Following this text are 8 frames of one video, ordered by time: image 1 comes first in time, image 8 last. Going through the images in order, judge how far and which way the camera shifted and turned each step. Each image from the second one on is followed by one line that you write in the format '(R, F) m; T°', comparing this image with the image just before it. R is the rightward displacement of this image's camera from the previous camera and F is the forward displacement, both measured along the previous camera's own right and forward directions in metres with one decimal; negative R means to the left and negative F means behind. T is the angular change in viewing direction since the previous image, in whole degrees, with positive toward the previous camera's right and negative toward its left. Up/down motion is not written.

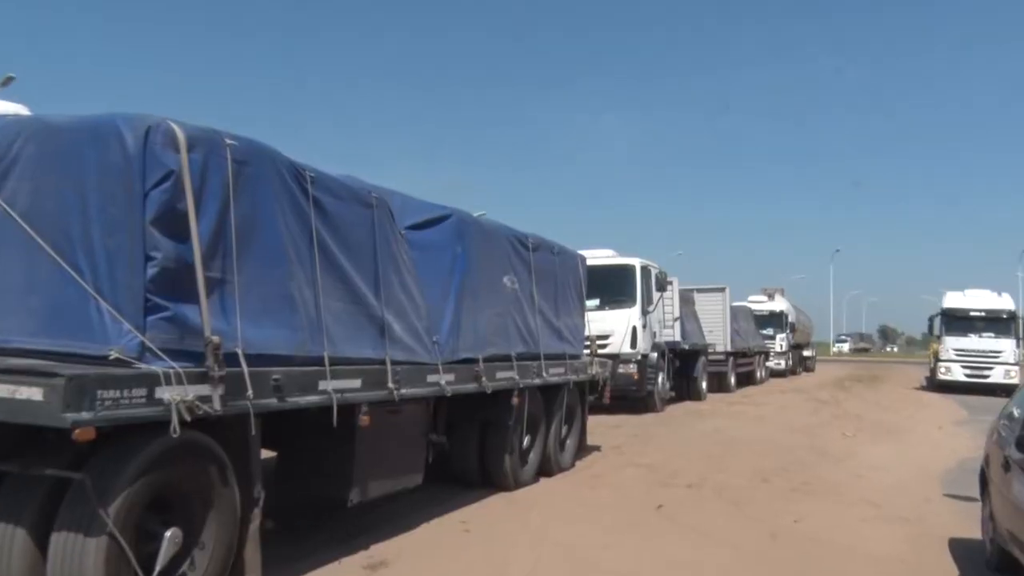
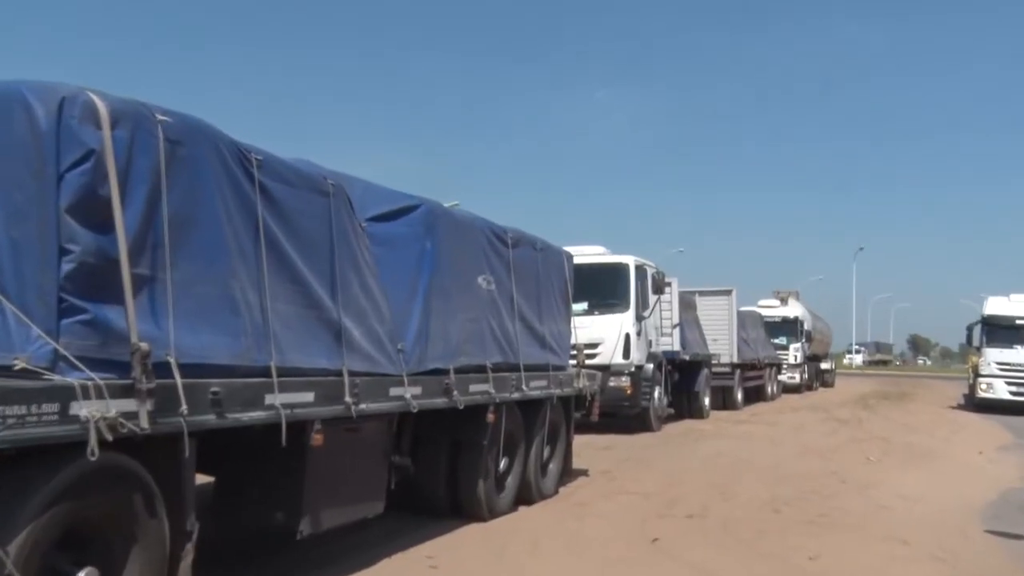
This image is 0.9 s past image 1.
(+0.3, +1.6) m; 0°
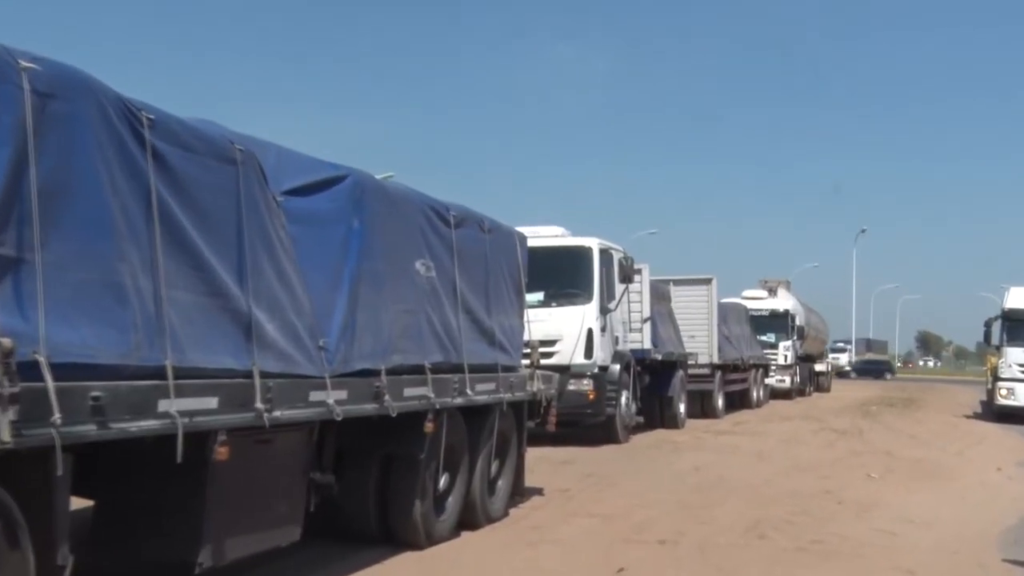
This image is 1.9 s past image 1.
(+0.3, +1.7) m; +2°
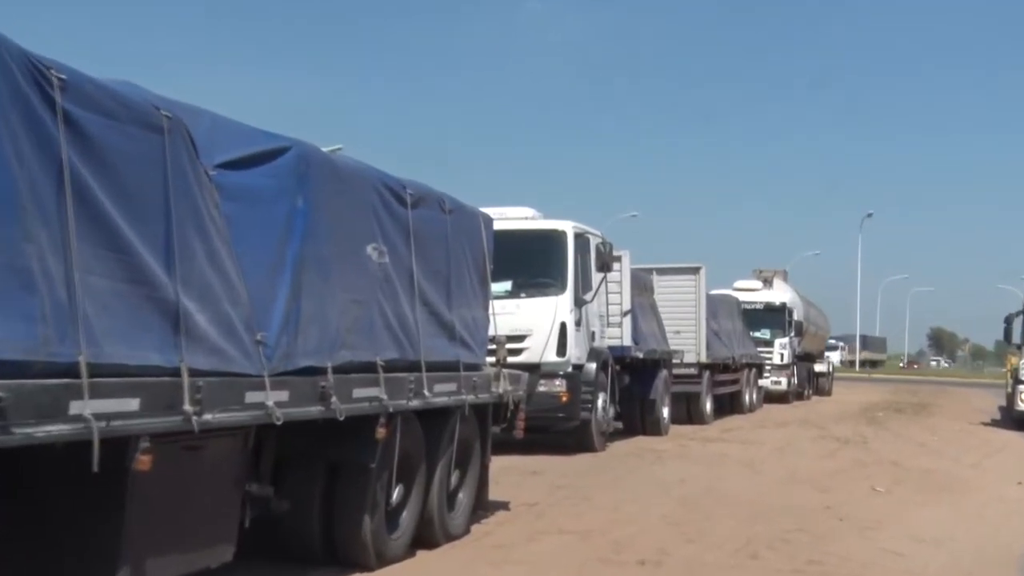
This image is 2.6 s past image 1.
(+0.1, +1.1) m; +1°
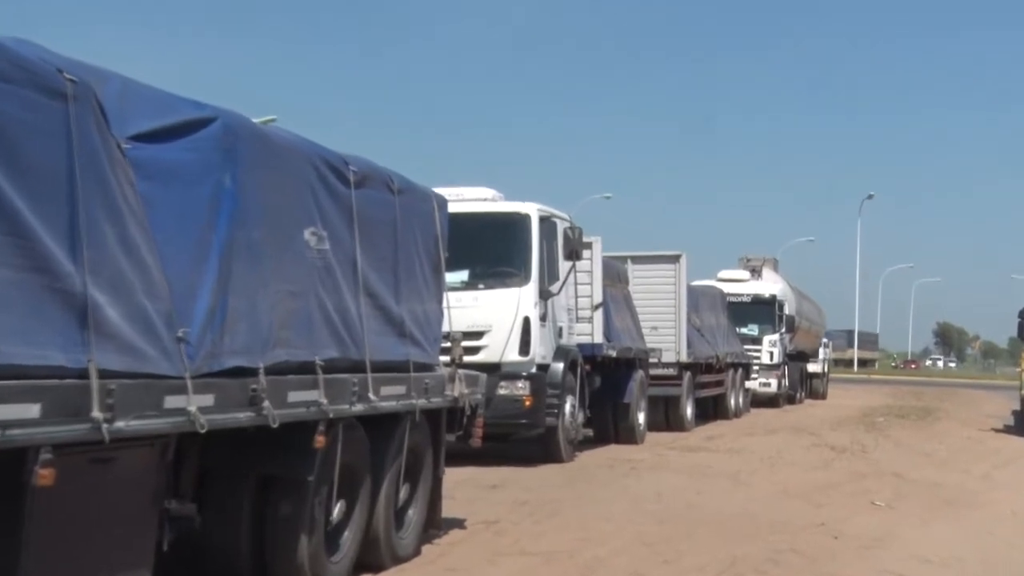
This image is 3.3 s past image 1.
(+0.1, +1.0) m; +2°
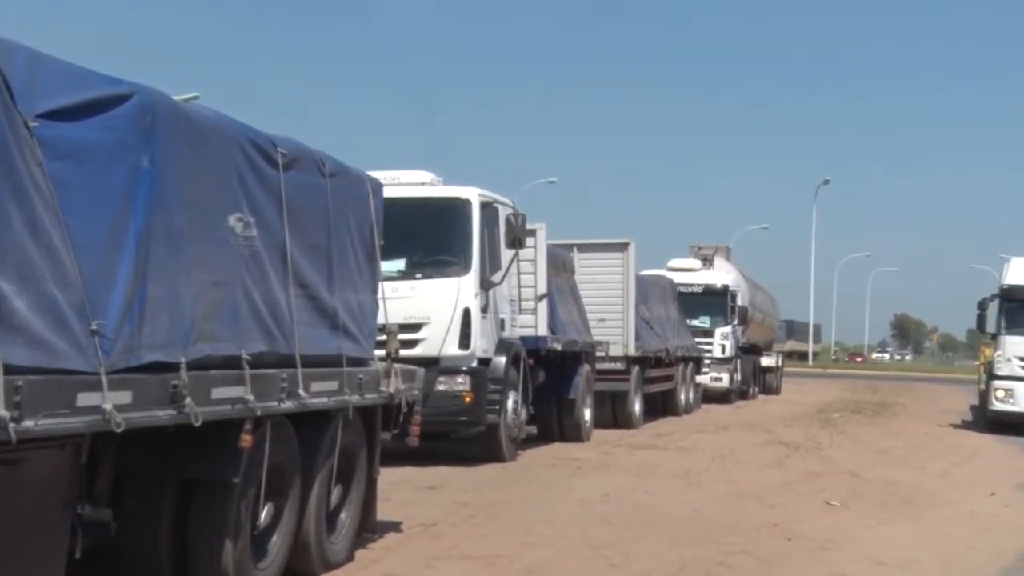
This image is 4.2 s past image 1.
(+0.2, +0.4) m; +2°
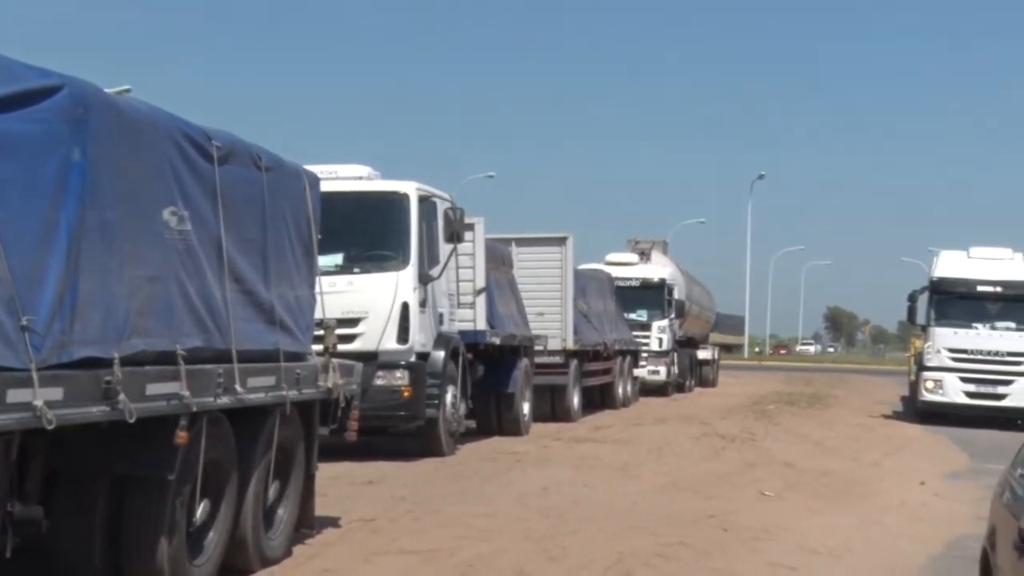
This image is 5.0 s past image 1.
(+0.2, 0.0) m; +2°
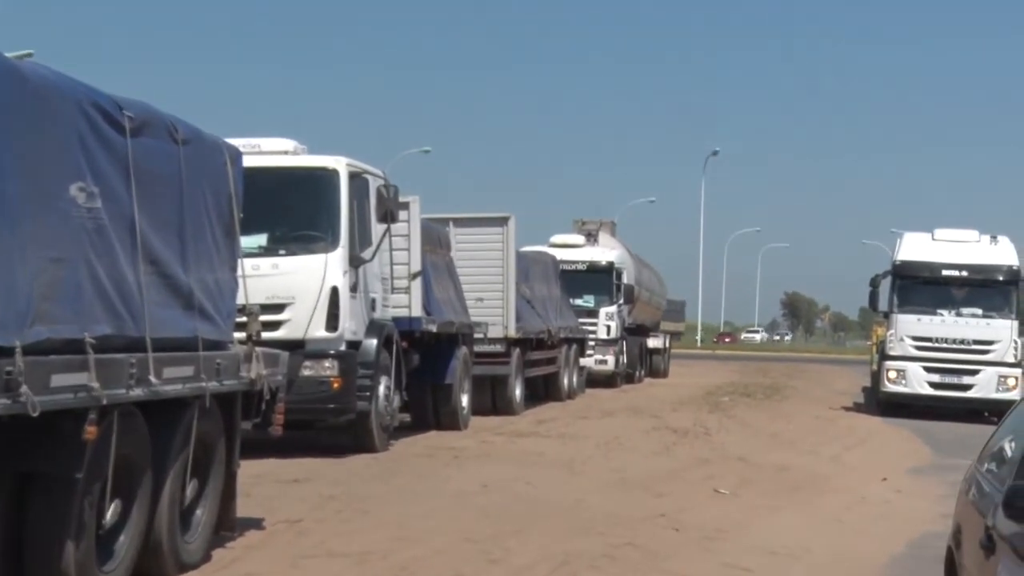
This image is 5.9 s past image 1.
(+0.3, +0.5) m; +1°
